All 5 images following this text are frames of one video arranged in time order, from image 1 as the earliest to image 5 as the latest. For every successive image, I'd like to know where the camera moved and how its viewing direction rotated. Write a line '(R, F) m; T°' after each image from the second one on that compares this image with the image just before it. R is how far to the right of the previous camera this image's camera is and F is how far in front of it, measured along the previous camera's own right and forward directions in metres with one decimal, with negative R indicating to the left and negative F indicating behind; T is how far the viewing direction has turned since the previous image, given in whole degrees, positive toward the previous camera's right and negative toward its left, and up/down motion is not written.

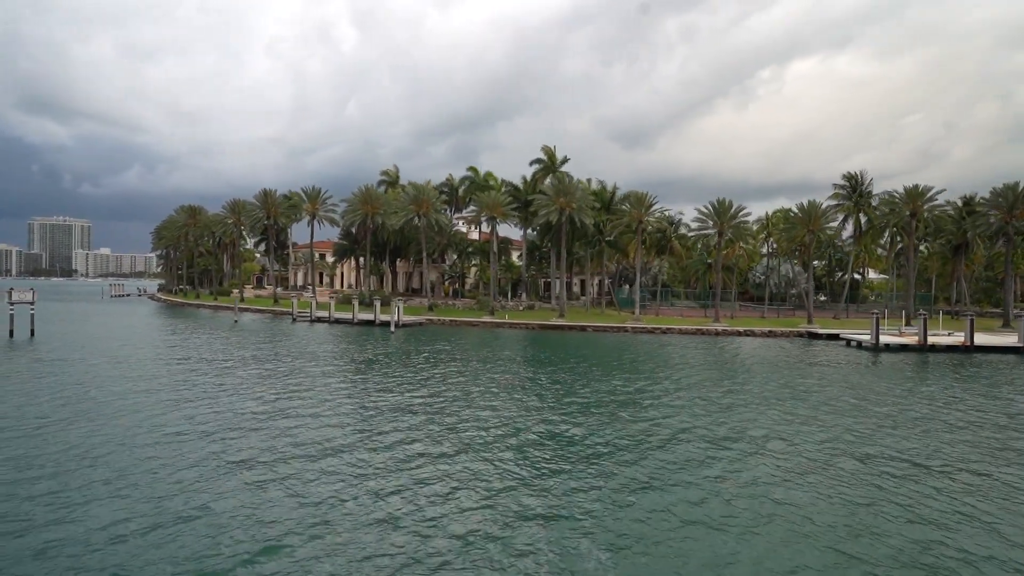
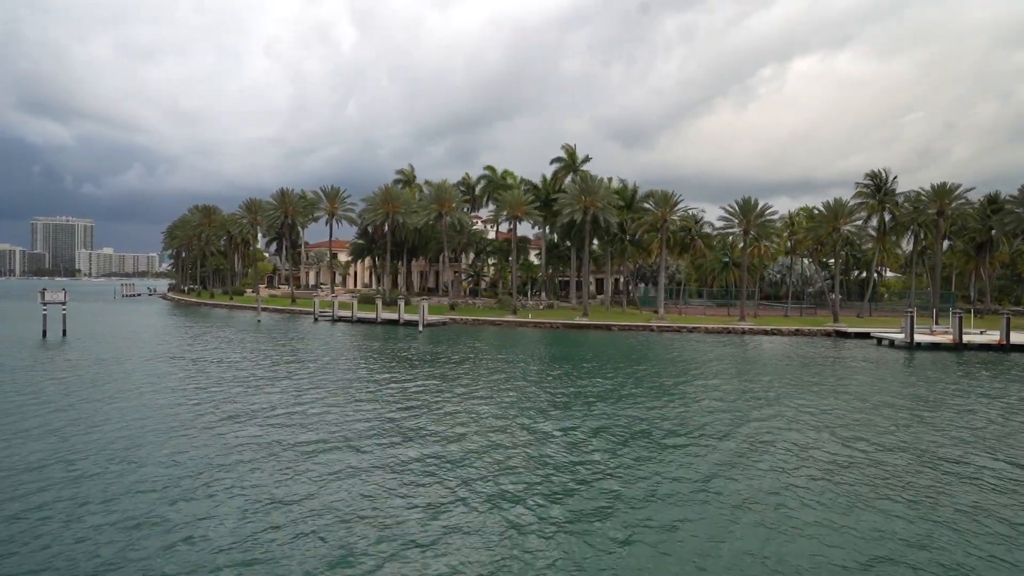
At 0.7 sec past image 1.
(-1.6, 0.0) m; 0°
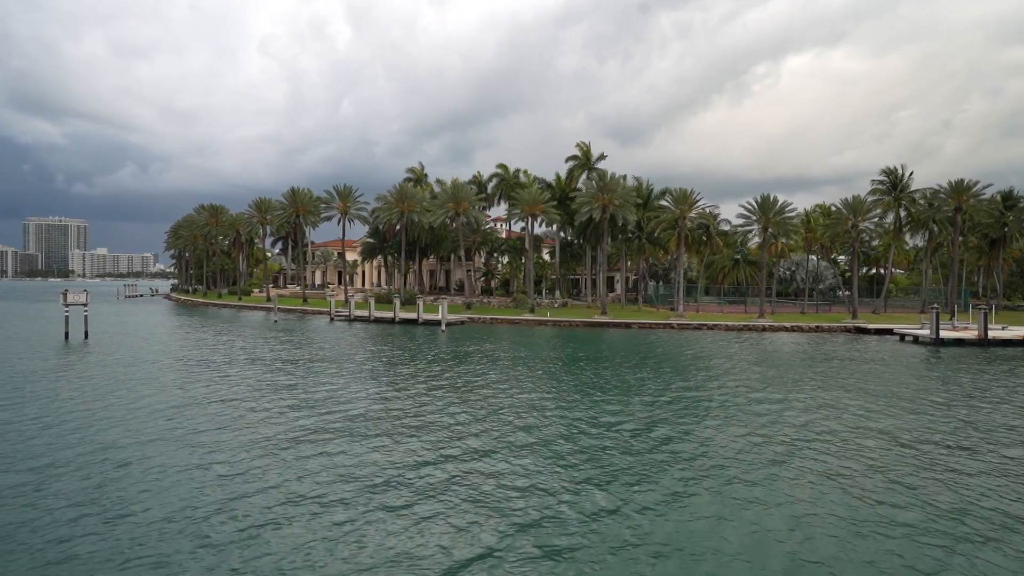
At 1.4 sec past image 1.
(-1.6, 0.0) m; 0°
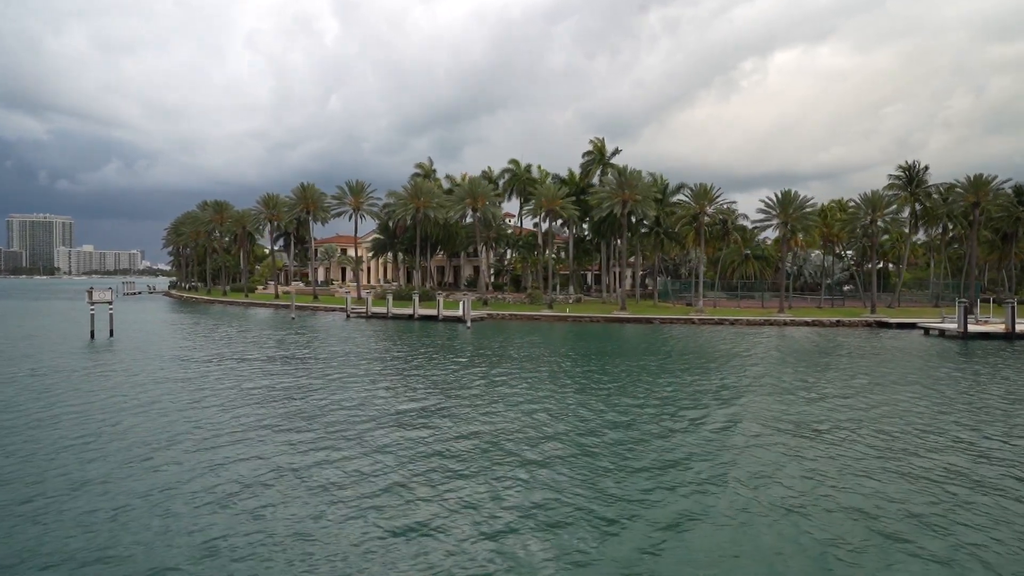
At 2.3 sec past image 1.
(-2.1, +0.1) m; +1°
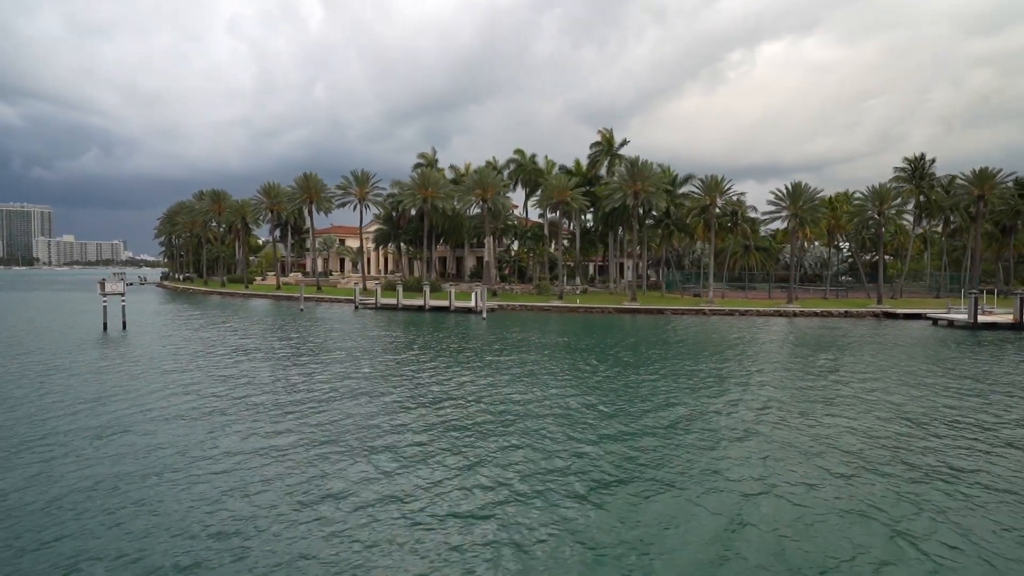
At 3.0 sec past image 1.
(-1.7, 0.0) m; +1°
